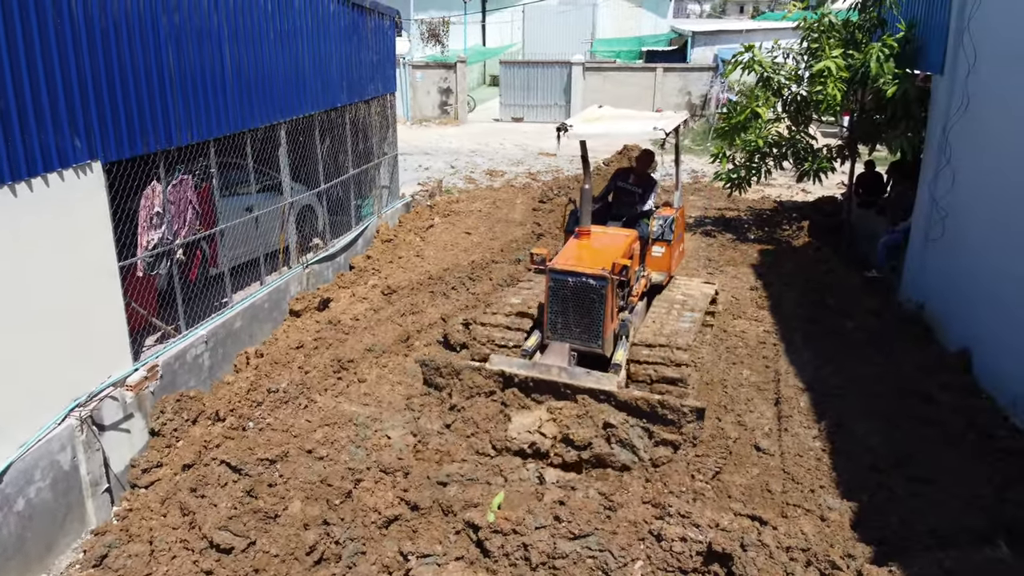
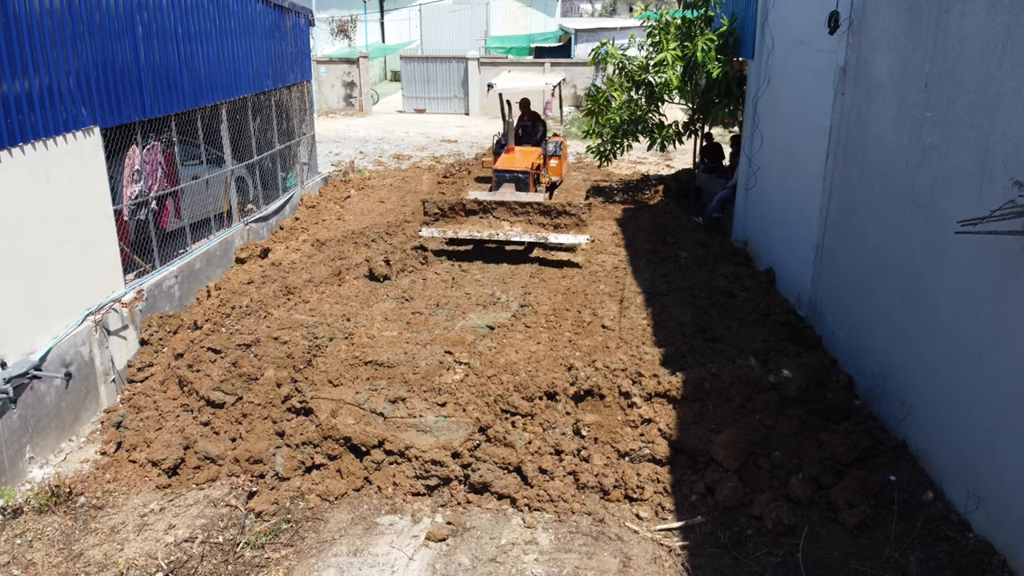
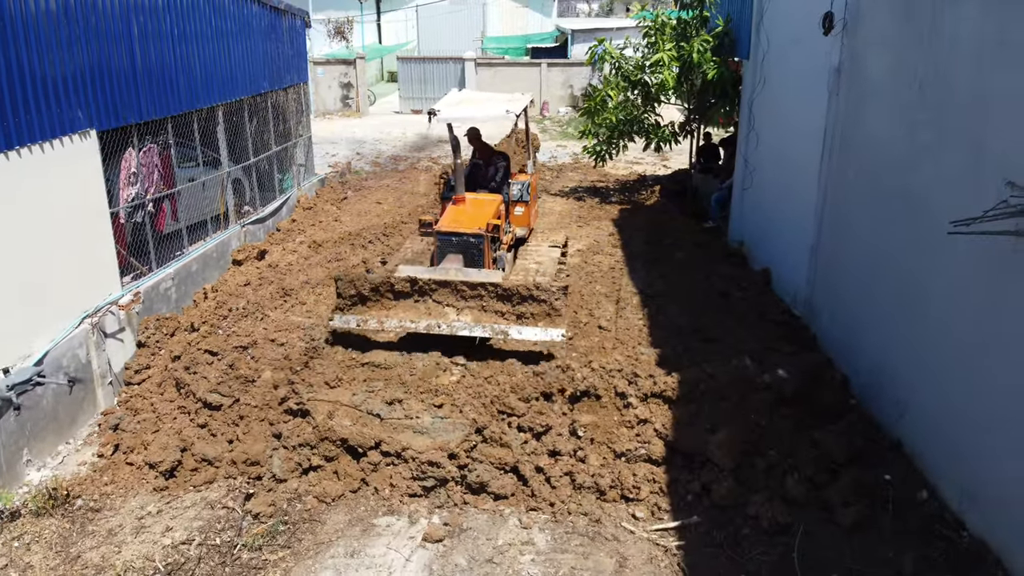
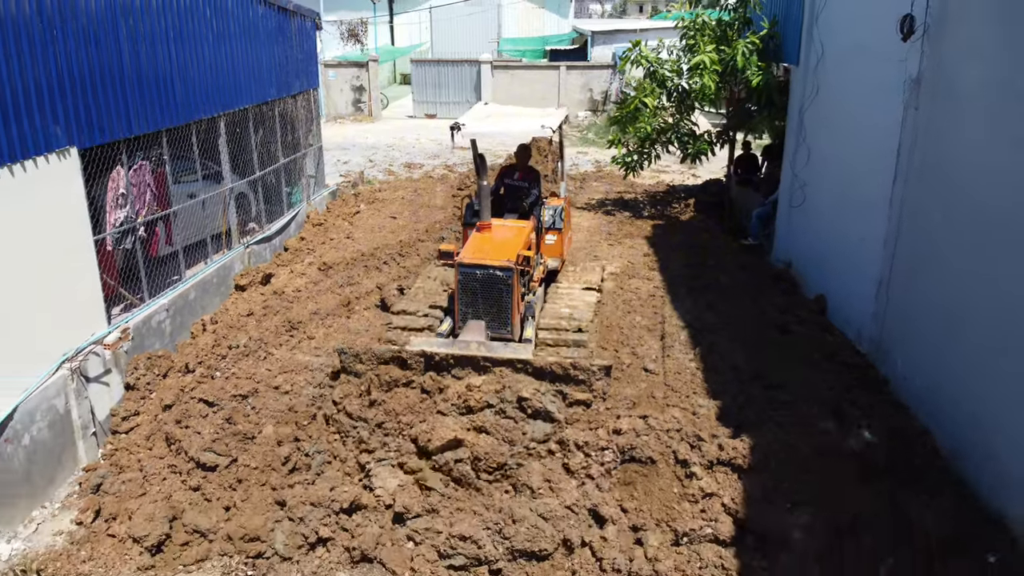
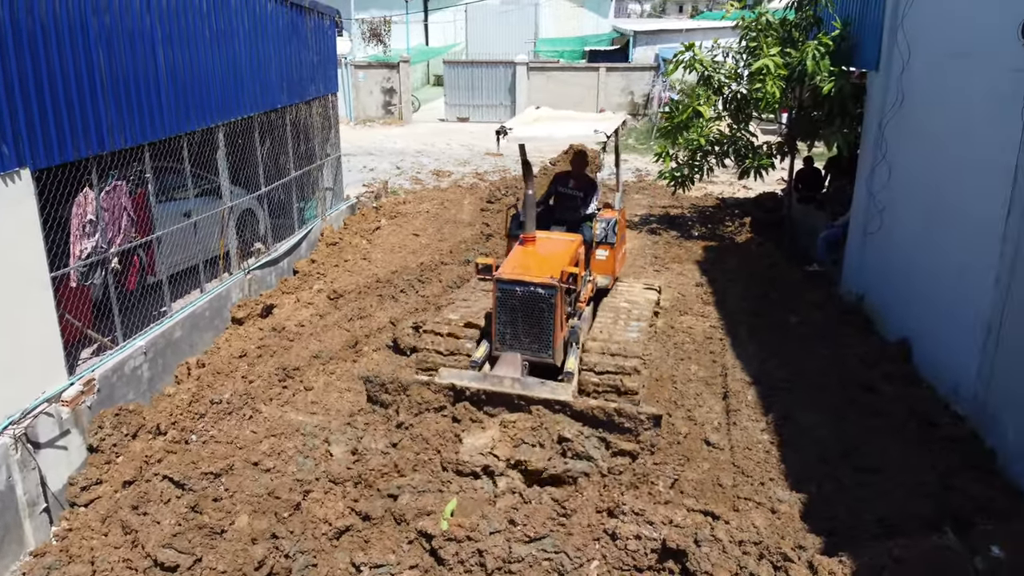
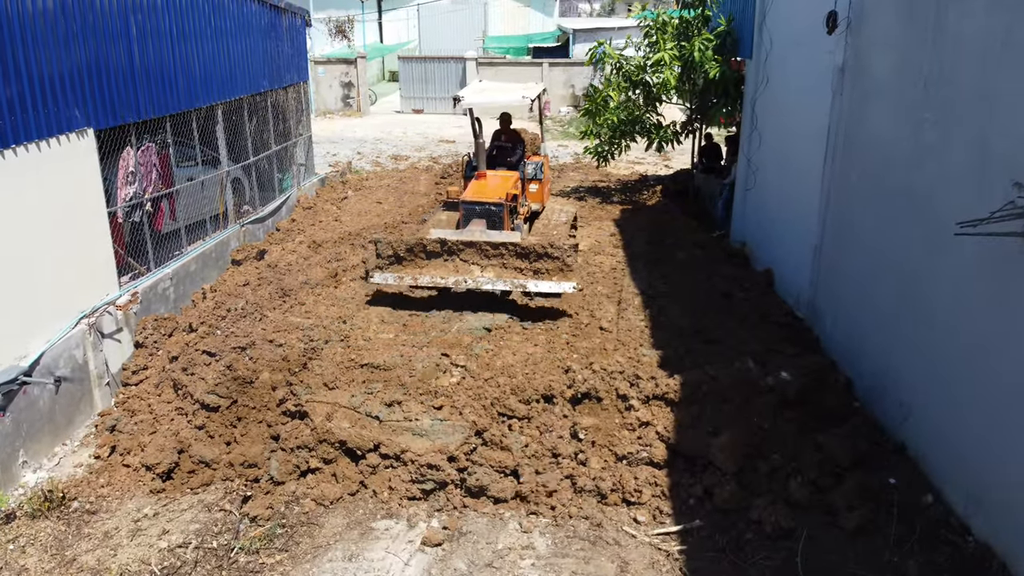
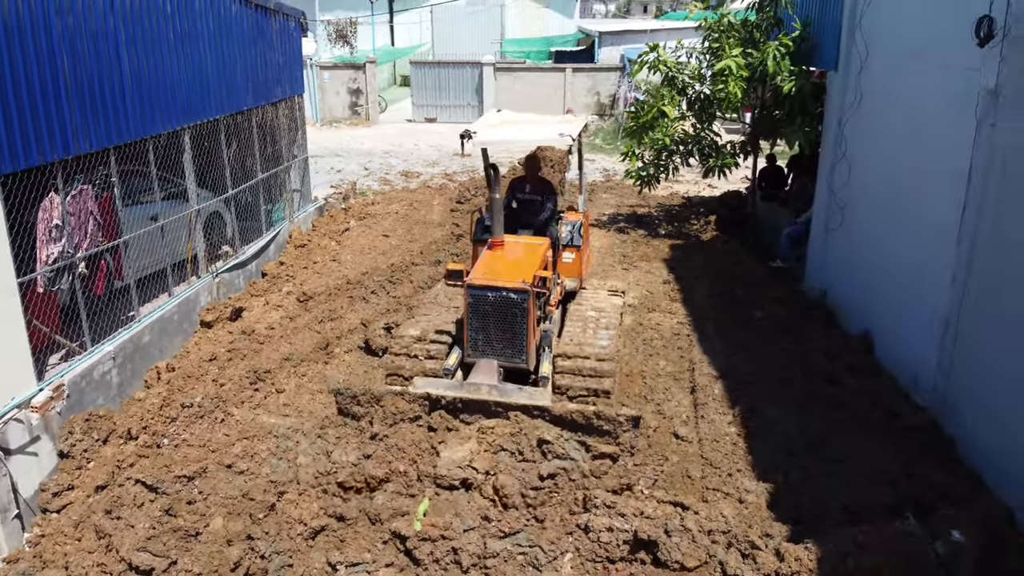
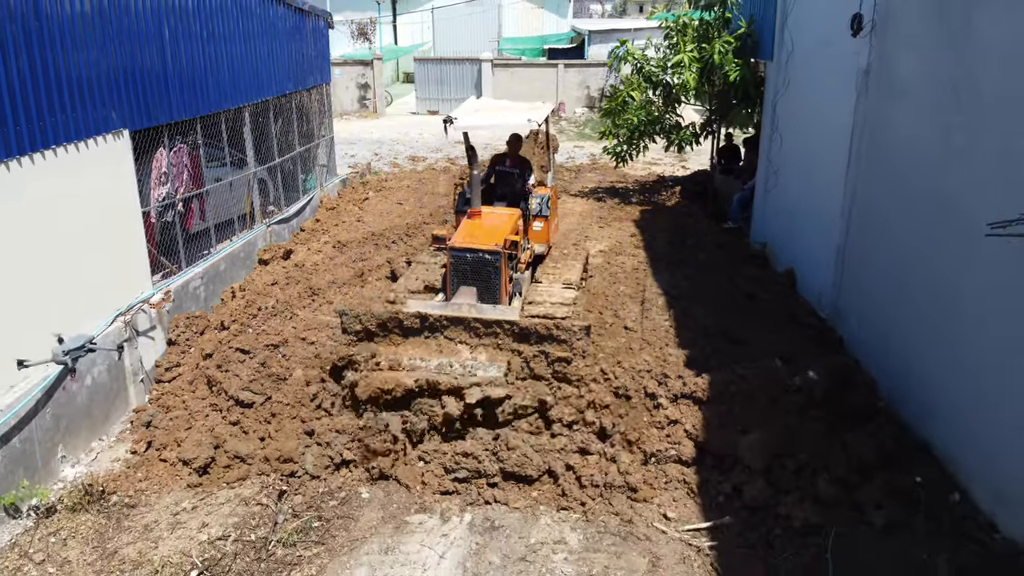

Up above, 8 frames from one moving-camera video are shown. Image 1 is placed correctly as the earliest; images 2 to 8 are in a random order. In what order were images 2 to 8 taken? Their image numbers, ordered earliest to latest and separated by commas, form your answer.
5, 7, 4, 8, 3, 6, 2
